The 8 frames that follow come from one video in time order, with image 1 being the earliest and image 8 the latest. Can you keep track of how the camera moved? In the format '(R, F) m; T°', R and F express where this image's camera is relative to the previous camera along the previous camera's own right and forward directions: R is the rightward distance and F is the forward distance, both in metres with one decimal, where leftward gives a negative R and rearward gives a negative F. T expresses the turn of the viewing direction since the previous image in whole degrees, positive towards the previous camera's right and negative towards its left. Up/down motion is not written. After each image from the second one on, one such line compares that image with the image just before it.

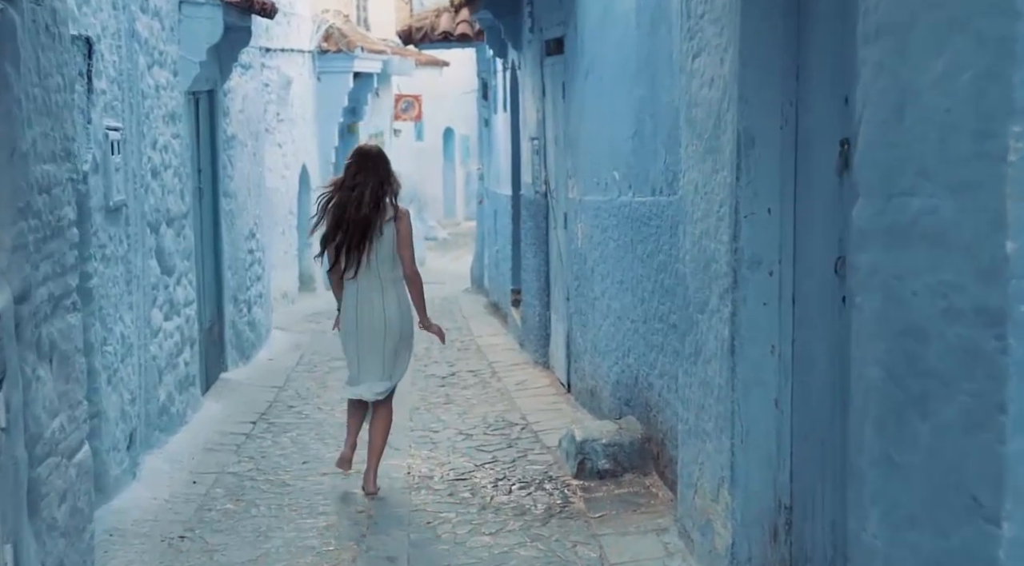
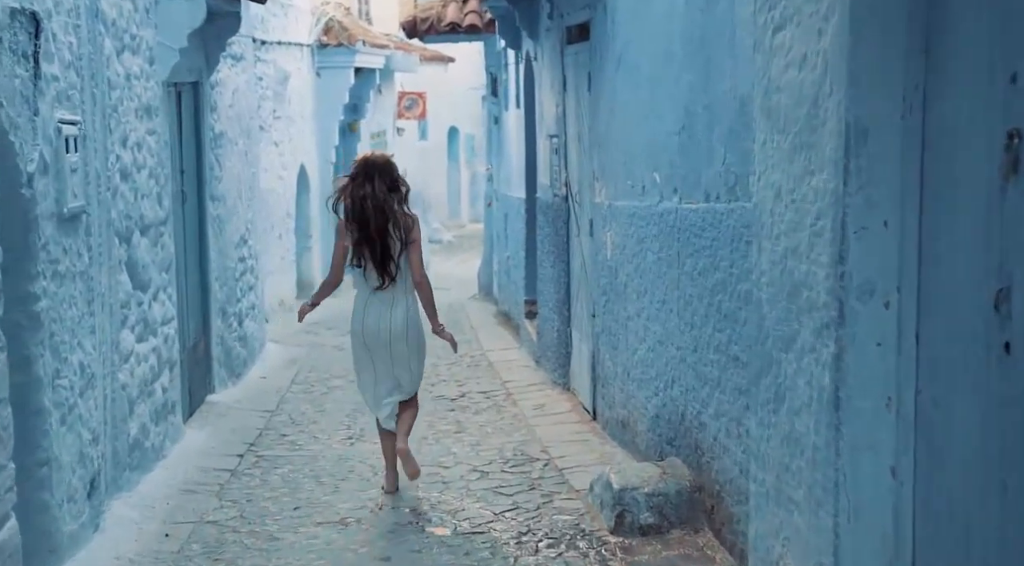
(-0.1, +1.0) m; 0°
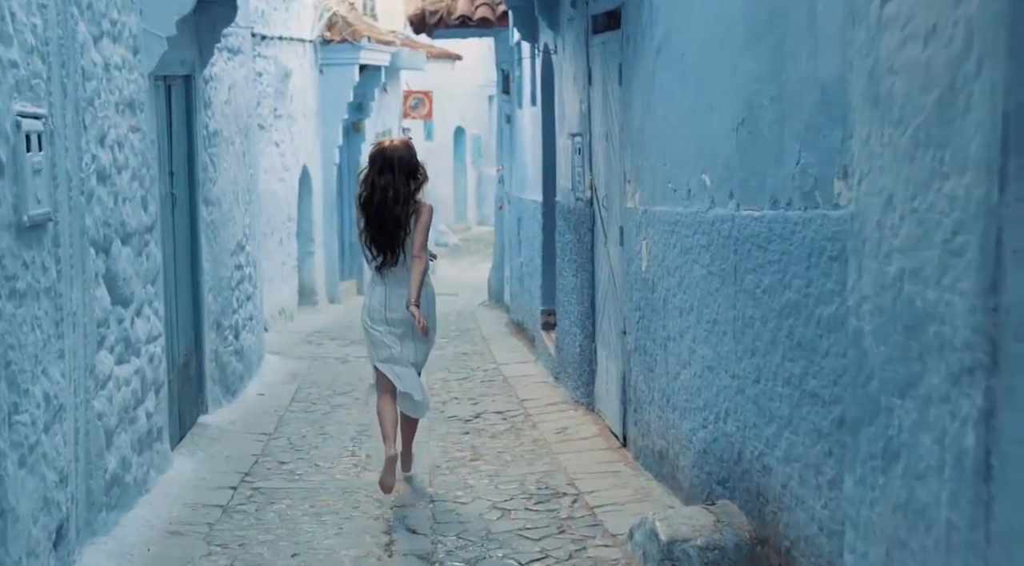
(-0.1, +0.8) m; 0°
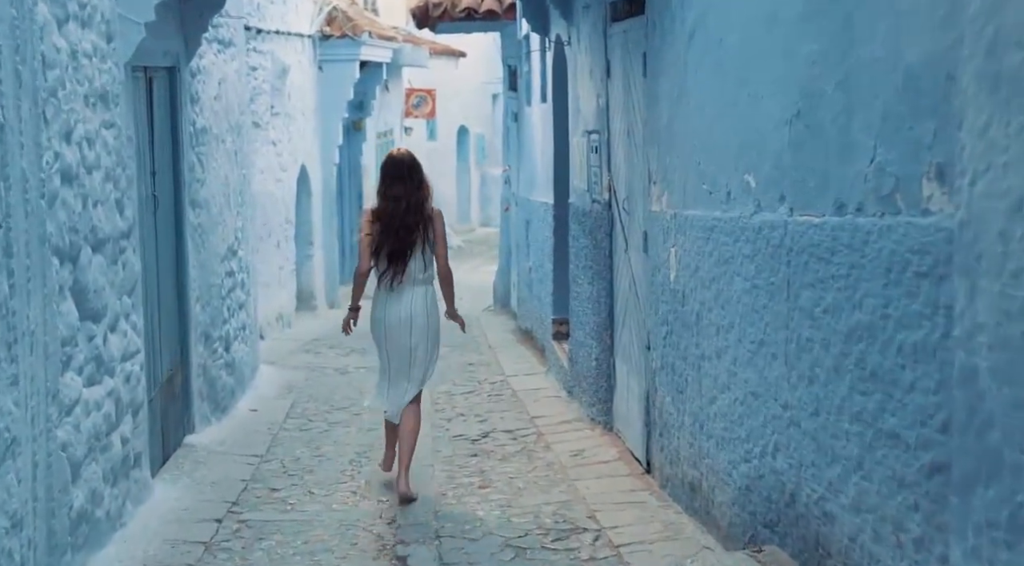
(-0.1, +0.7) m; 0°
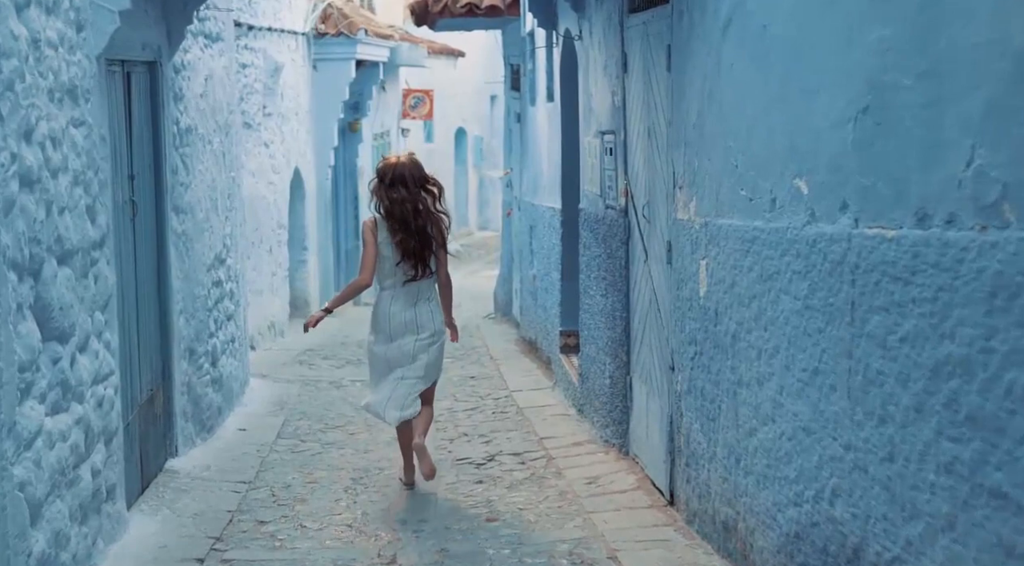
(-0.1, +0.6) m; 0°
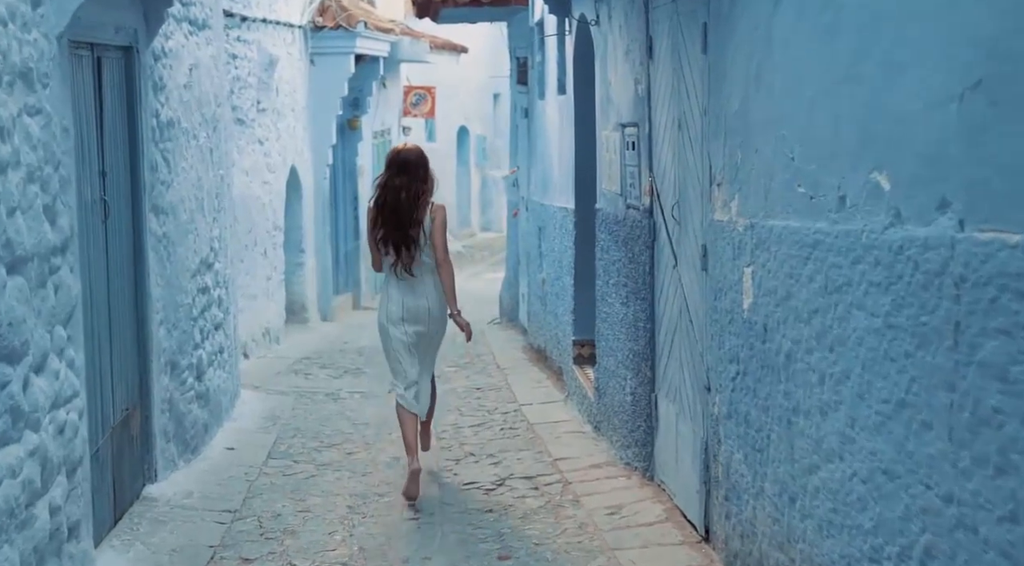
(-0.1, +0.7) m; 0°
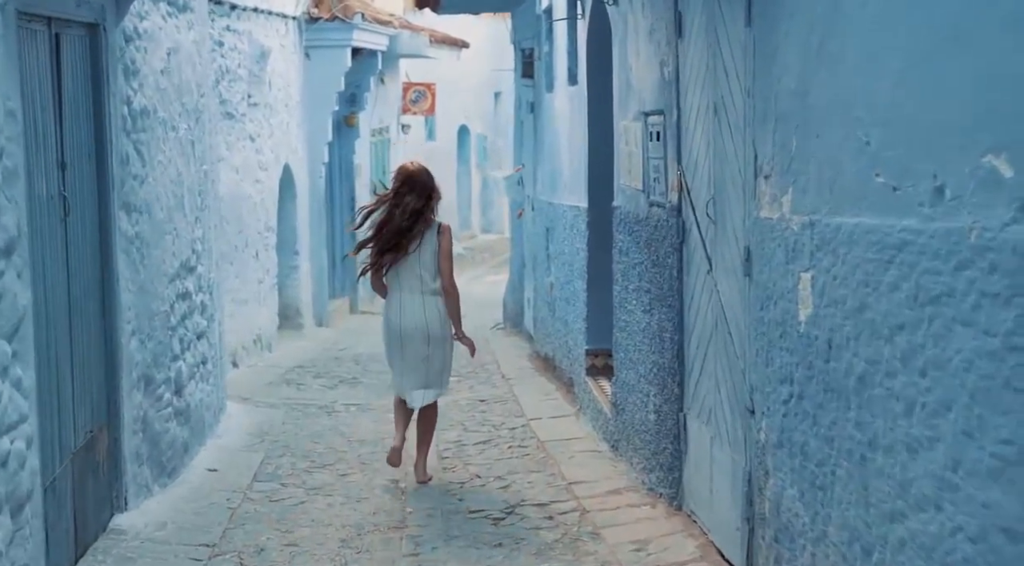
(-0.1, +0.7) m; 0°
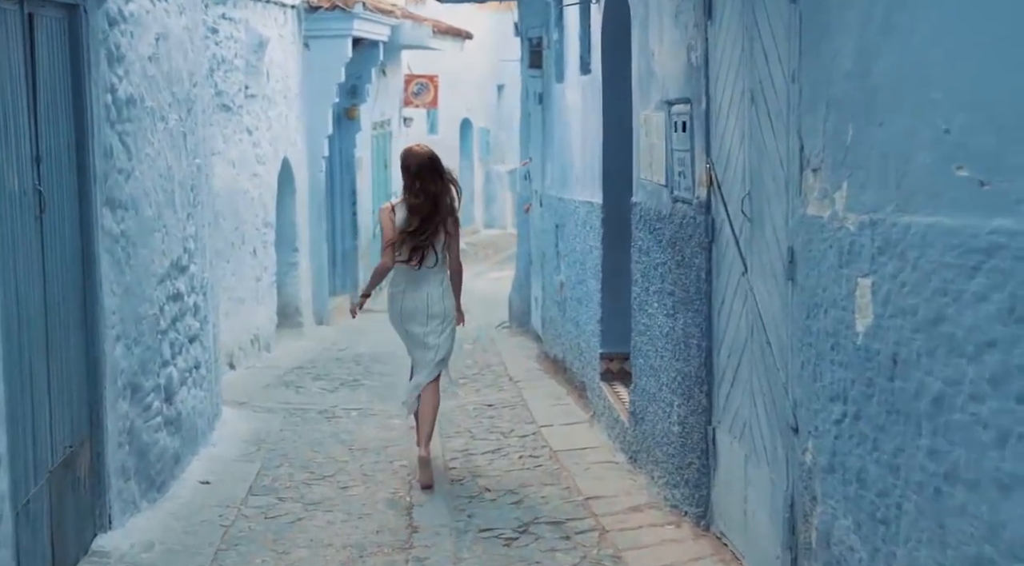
(-0.1, +0.5) m; 0°
